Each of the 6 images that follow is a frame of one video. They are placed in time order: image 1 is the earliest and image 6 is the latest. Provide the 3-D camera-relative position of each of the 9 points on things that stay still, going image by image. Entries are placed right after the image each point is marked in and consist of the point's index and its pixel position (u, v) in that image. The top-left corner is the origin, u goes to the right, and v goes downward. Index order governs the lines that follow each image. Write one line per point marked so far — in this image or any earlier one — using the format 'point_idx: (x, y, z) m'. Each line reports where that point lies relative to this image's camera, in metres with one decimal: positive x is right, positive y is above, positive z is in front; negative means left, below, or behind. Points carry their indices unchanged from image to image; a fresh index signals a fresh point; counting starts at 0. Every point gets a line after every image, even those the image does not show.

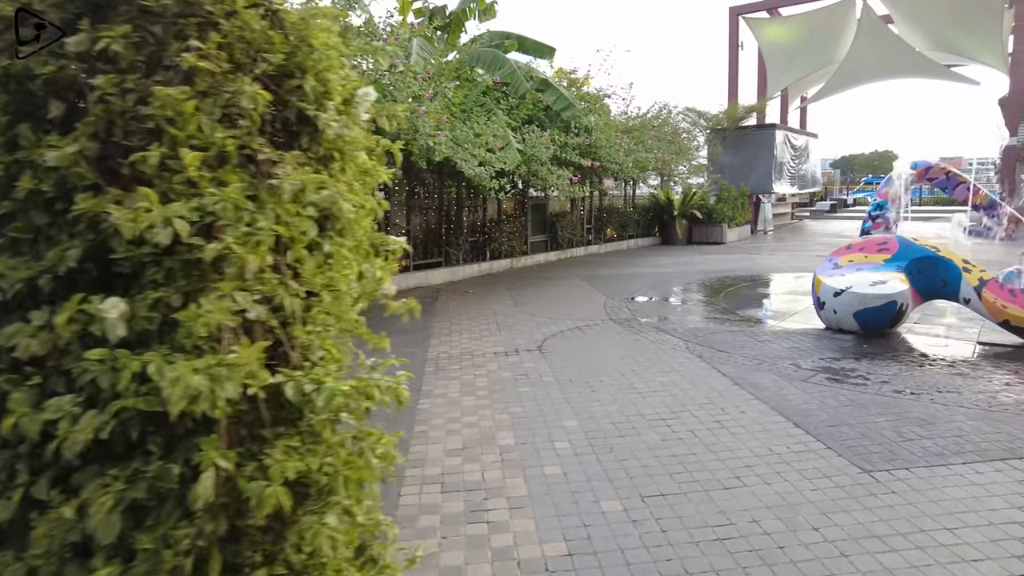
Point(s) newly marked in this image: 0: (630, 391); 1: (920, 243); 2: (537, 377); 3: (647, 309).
0: (+1.0, -0.8, +5.4) m
1: (+4.4, +0.5, +7.2) m
2: (+0.2, -0.8, +5.9) m
3: (+1.8, -0.3, +9.1) m
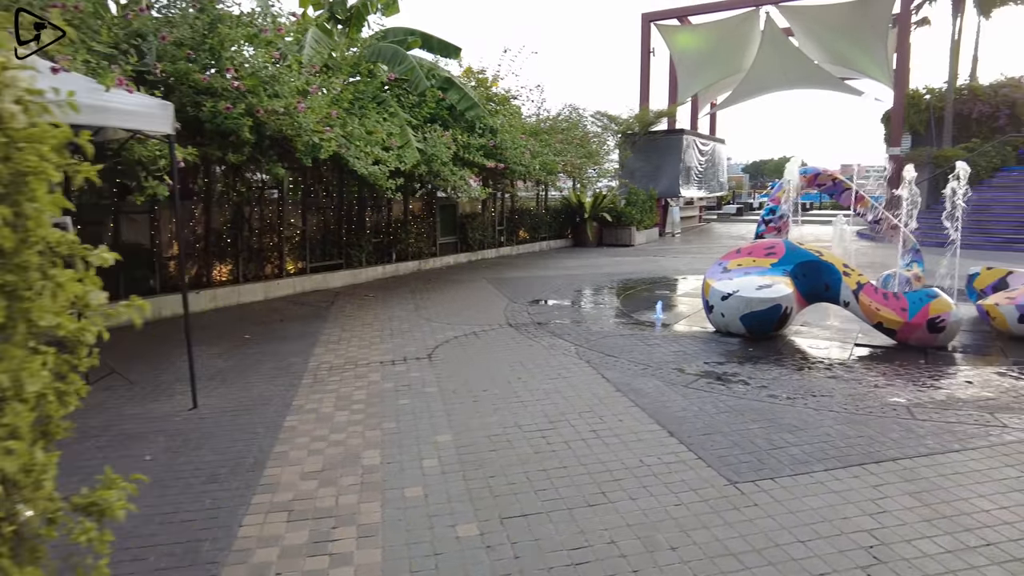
0: (0.0, -0.9, +5.2) m
1: (+3.2, +0.4, +7.4) m
2: (-0.8, -0.9, +5.7) m
3: (+0.5, -0.3, +9.0) m
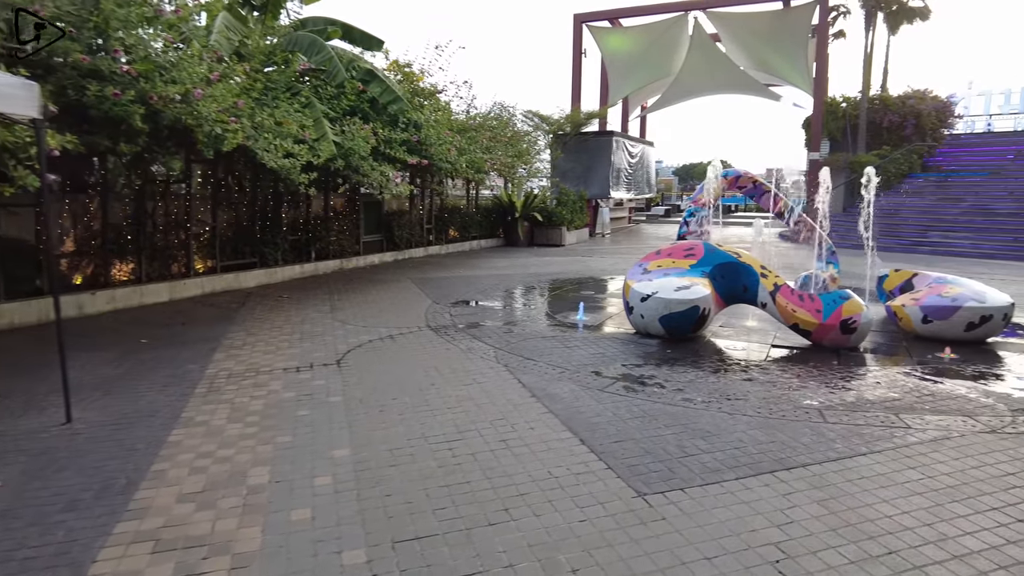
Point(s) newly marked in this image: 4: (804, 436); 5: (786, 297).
0: (-0.7, -0.9, +5.0) m
1: (+2.3, +0.4, +7.5) m
2: (-1.5, -0.9, +5.3) m
3: (-0.6, -0.4, +8.8) m
4: (+1.9, -1.0, +4.4) m
5: (+2.9, -0.1, +7.0) m
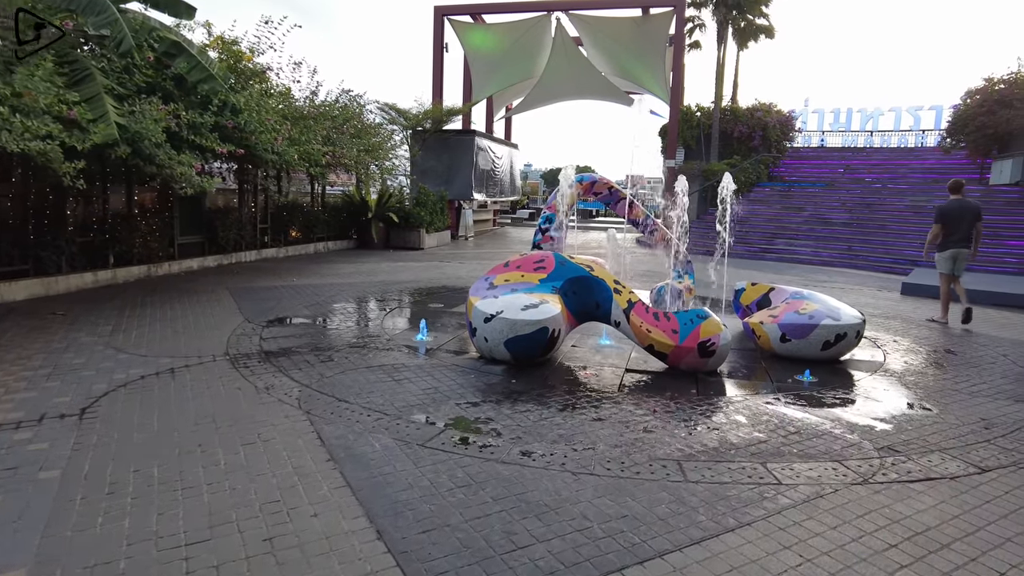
0: (-1.9, -1.1, +3.6) m
1: (+0.6, +0.3, +6.6) m
2: (-2.8, -1.1, +3.8) m
3: (-2.5, -0.5, +7.4) m
4: (+0.8, -1.1, +3.5) m
5: (+1.2, -0.3, +6.3) m
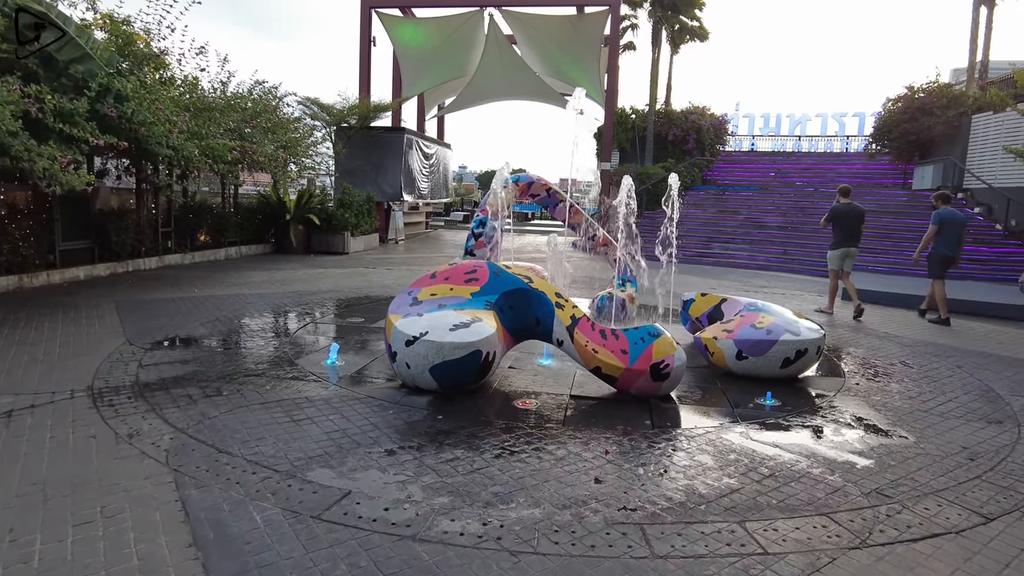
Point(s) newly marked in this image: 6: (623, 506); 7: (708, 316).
0: (-2.2, -1.2, +2.6) m
1: (0.0, +0.1, +5.8) m
2: (-3.1, -1.2, +2.7) m
3: (-3.2, -0.7, +6.2) m
4: (+0.5, -1.3, +2.7) m
5: (+0.6, -0.4, +5.5) m
6: (+0.6, -1.2, +3.6) m
7: (+2.1, -0.3, +7.2) m
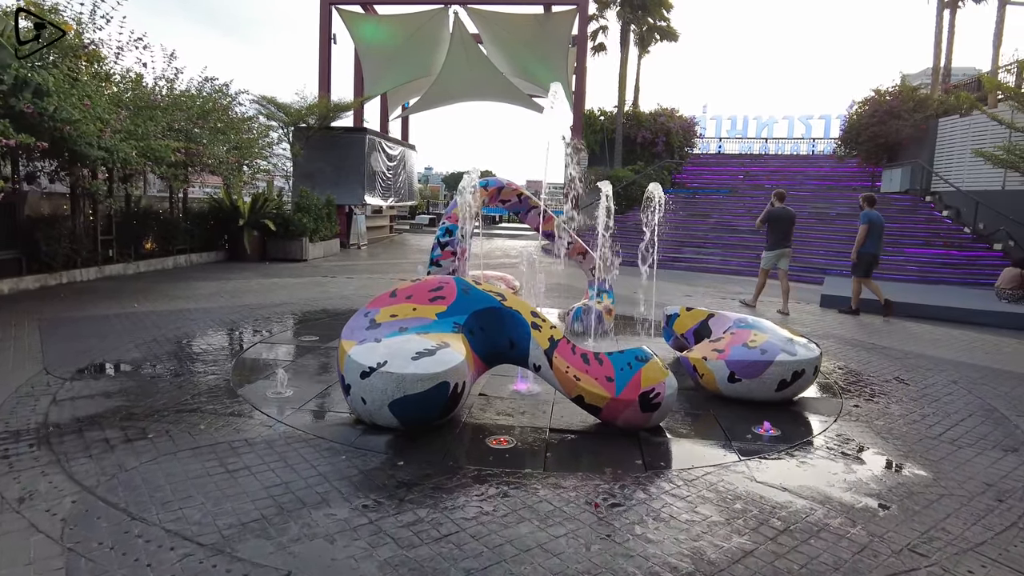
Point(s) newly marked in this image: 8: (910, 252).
0: (-2.2, -1.4, +1.8) m
1: (-0.2, 0.0, +5.2) m
2: (-3.1, -1.4, +1.9) m
3: (-3.4, -0.9, +5.4) m
4: (+0.4, -1.4, +2.1) m
5: (+0.4, -0.5, +4.9) m
6: (+0.5, -1.3, +3.0) m
7: (+1.8, -0.4, +6.6) m
8: (+9.8, +0.9, +16.4) m
